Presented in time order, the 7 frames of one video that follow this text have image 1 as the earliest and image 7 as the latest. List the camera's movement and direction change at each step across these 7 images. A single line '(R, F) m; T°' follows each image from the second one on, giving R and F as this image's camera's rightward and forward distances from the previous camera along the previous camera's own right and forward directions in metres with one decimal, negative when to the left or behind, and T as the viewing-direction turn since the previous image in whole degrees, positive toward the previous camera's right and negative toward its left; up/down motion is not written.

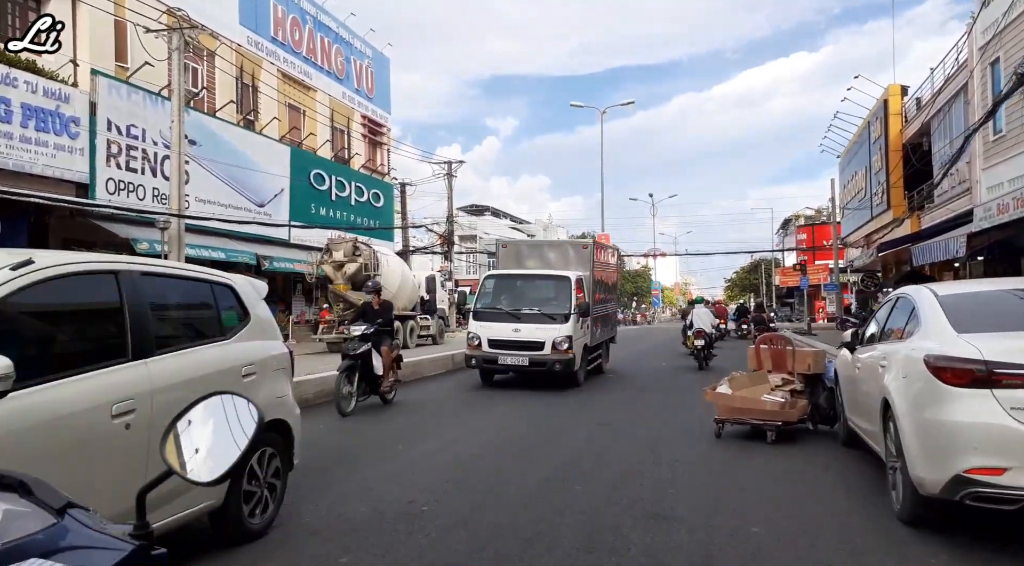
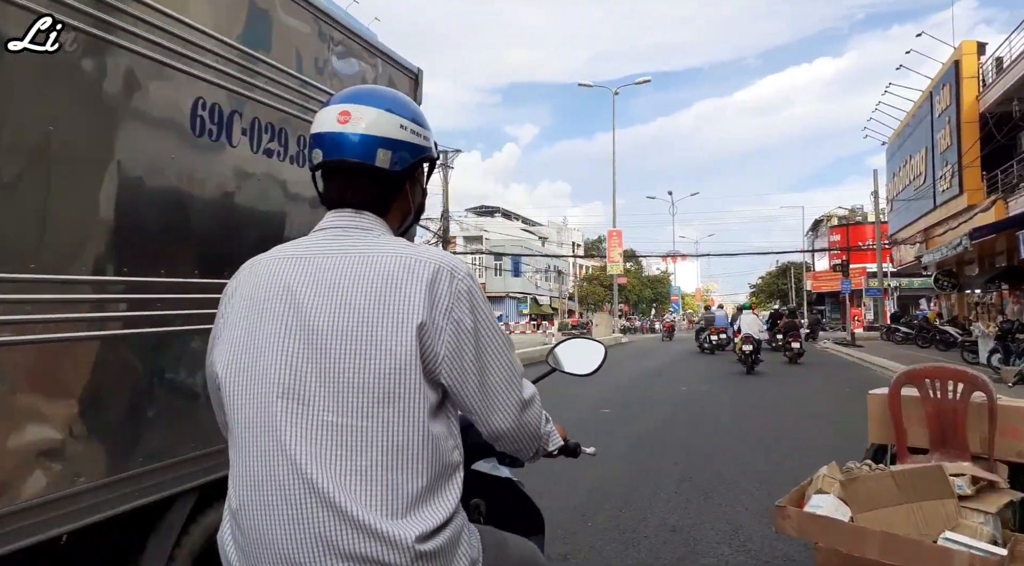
(+0.9, +3.8) m; -2°
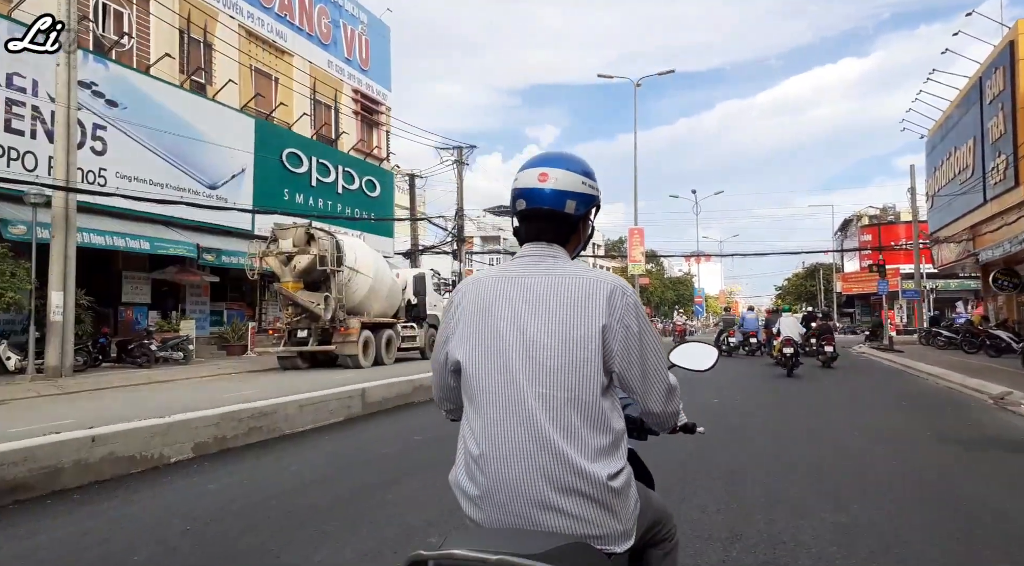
(+0.2, +1.3) m; -2°
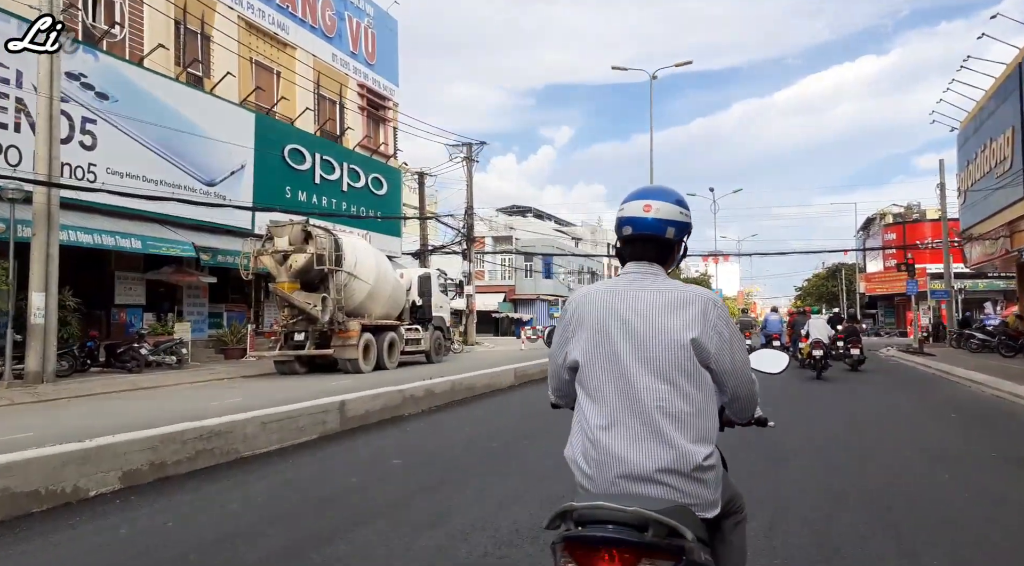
(+0.1, +1.0) m; -1°
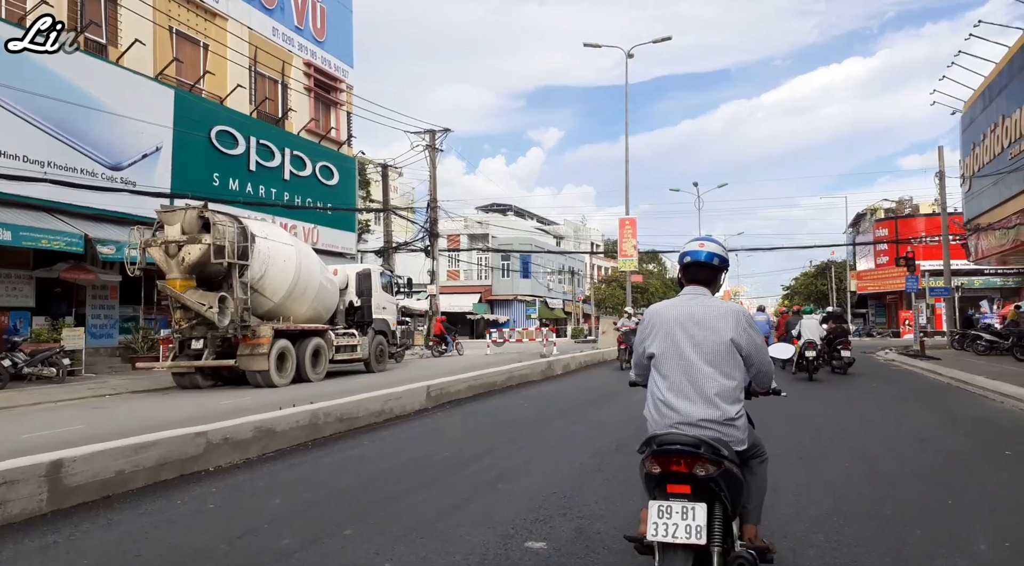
(+1.0, +2.5) m; +1°
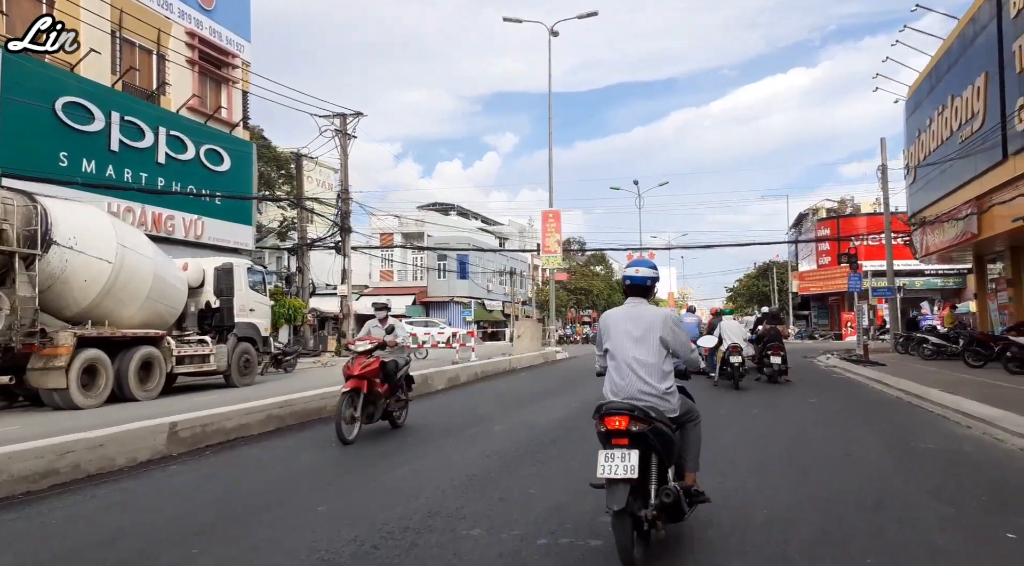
(+1.4, +2.4) m; +4°
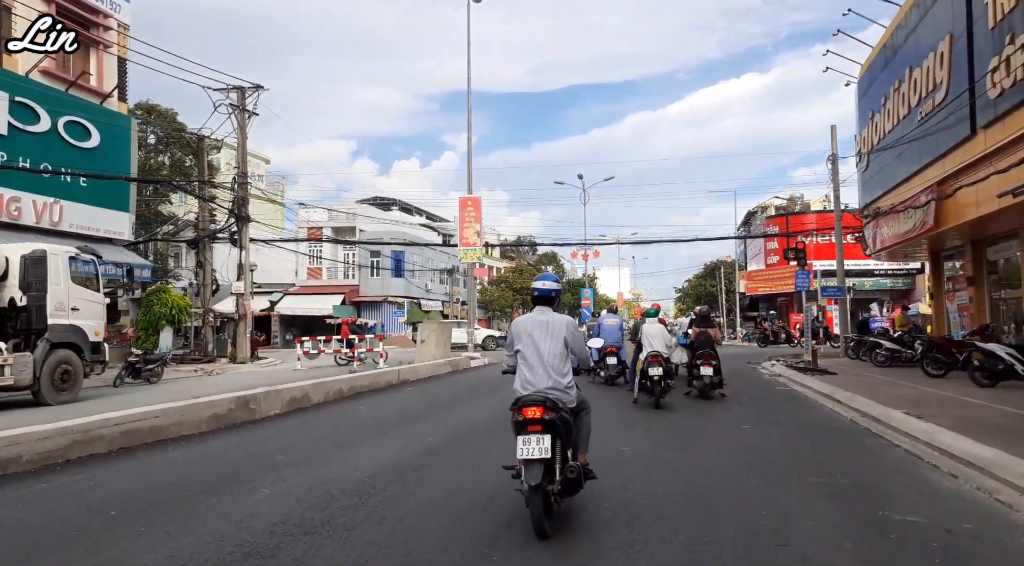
(+1.2, +2.4) m; +4°
